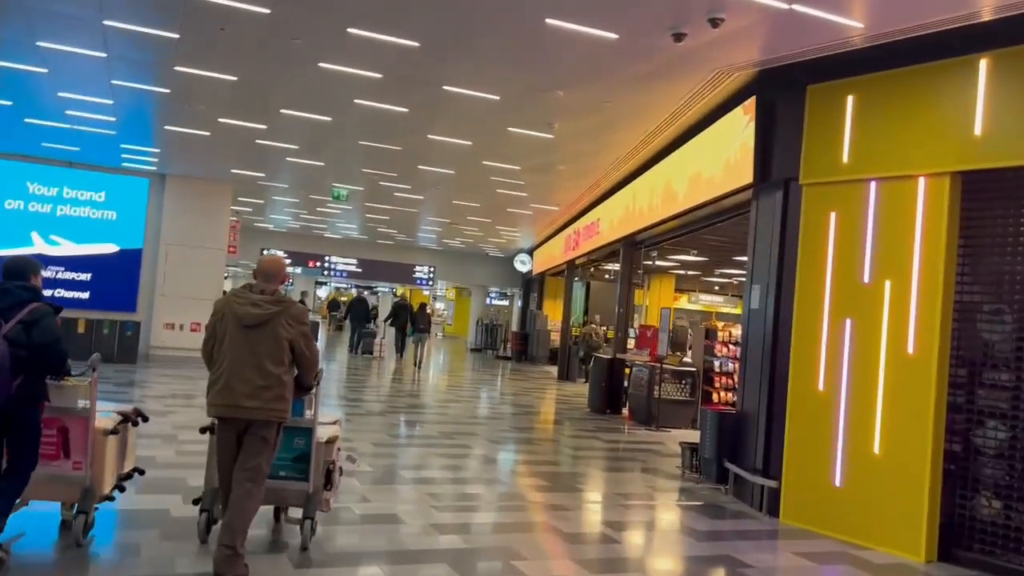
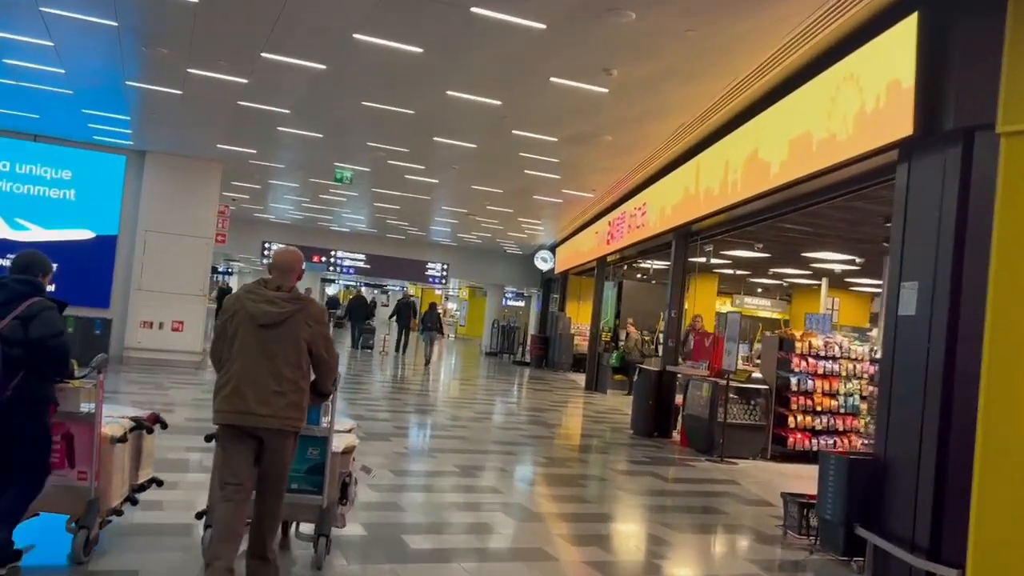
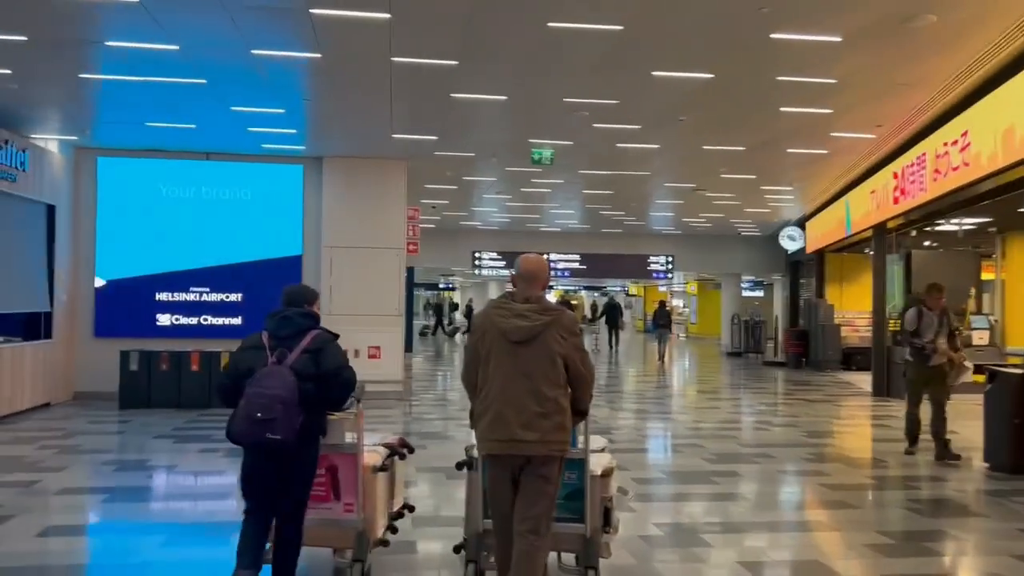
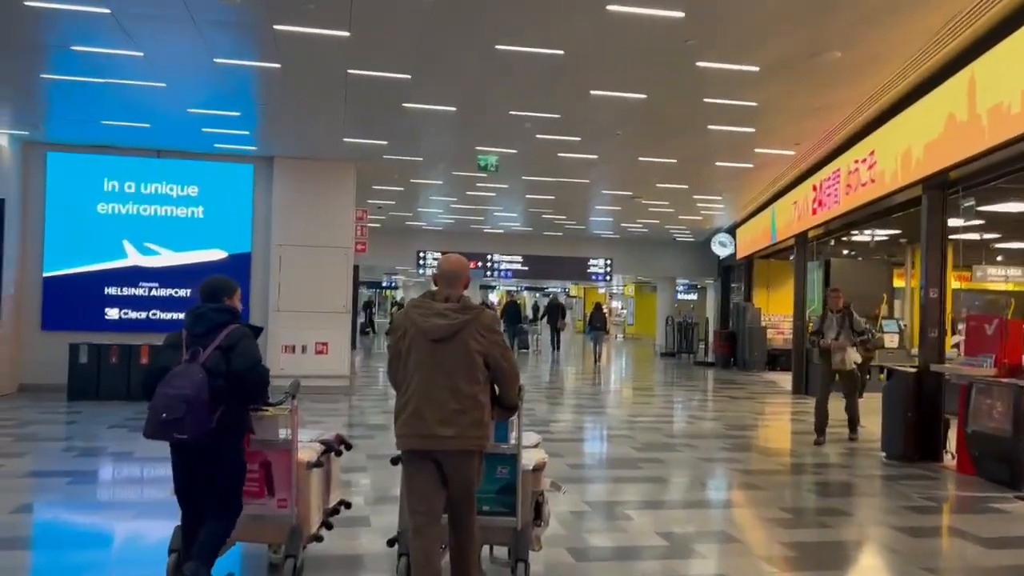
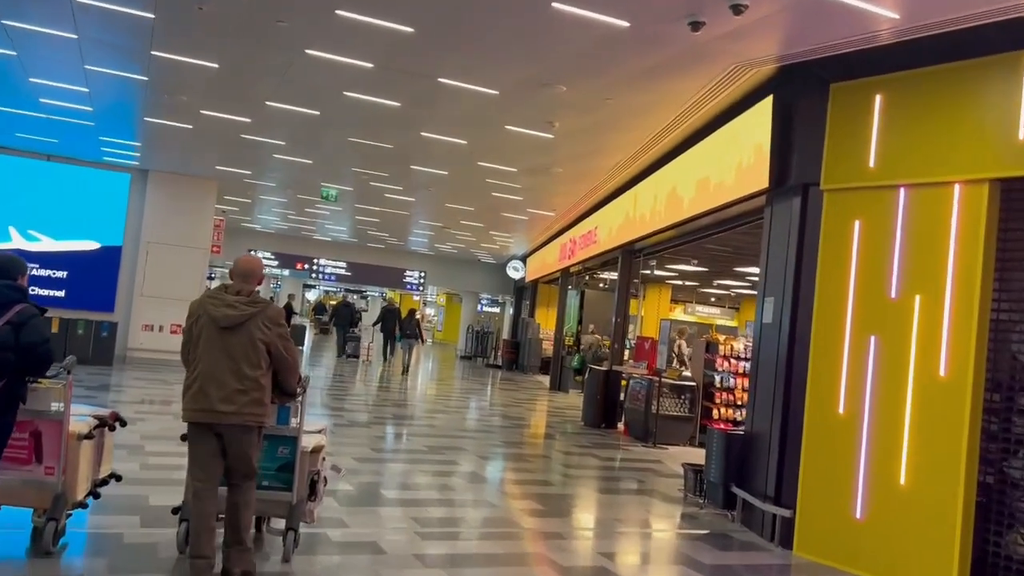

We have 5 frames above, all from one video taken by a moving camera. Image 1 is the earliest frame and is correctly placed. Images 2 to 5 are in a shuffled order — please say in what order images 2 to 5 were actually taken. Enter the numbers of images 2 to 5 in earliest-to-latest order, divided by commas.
5, 2, 4, 3
